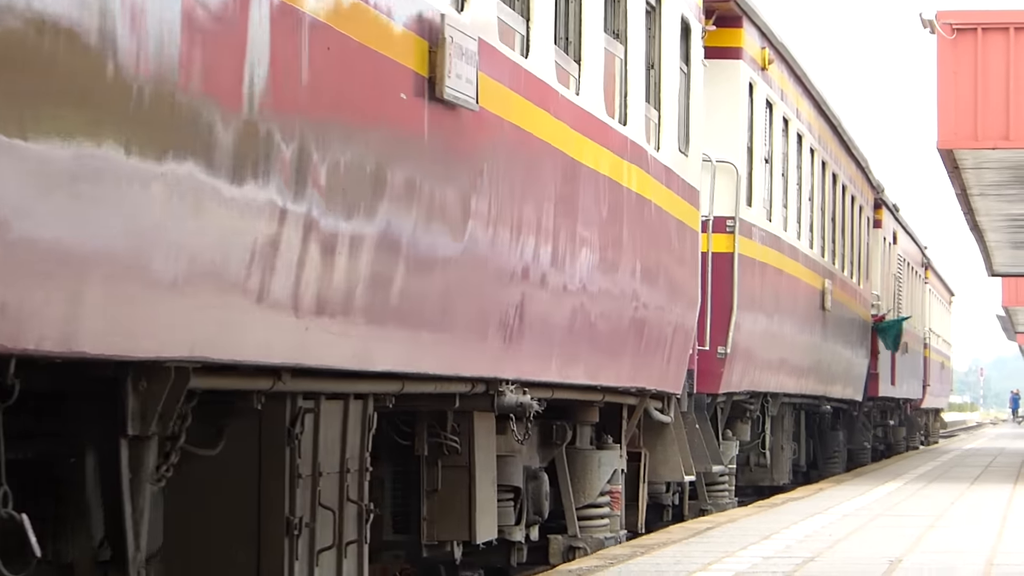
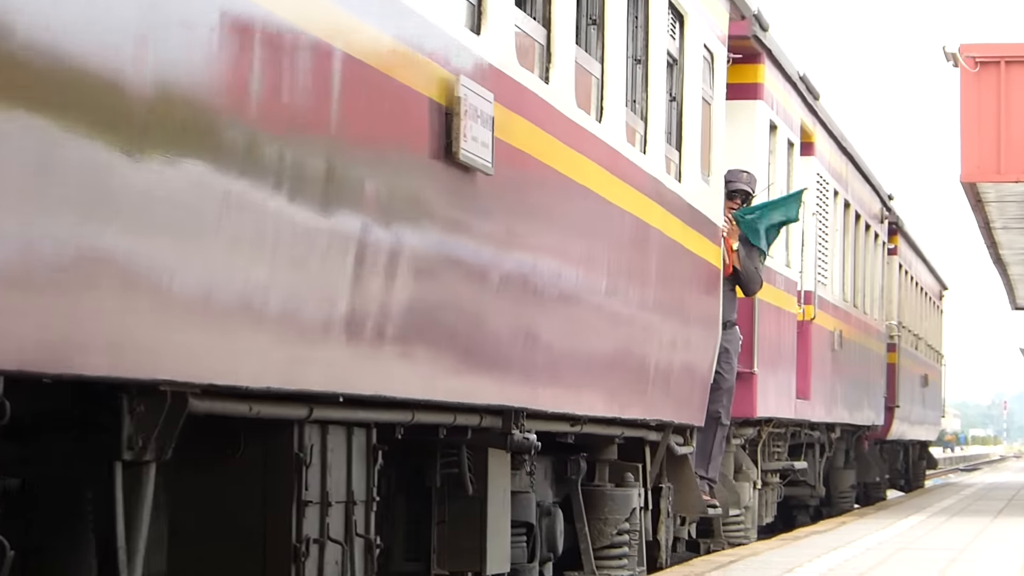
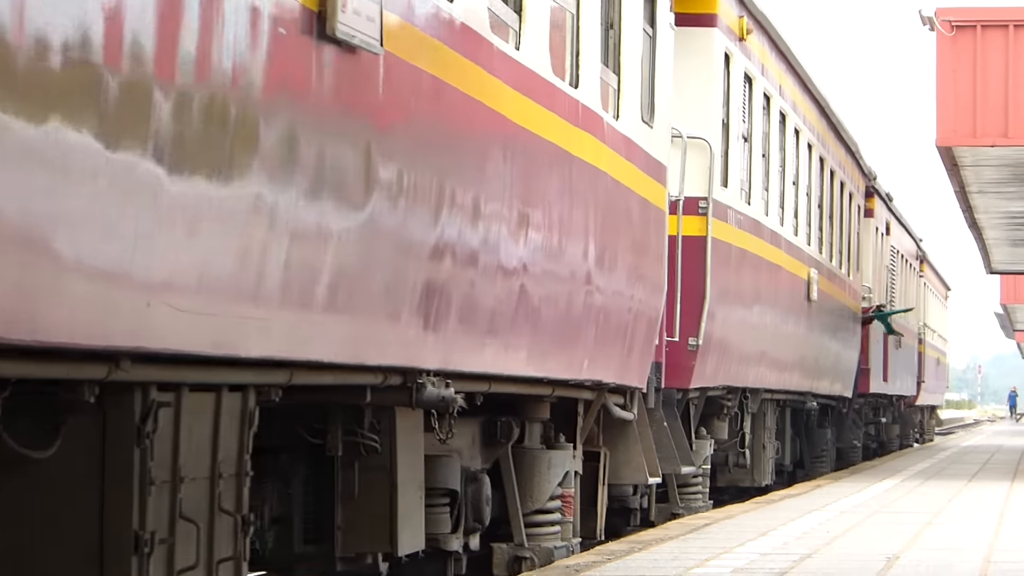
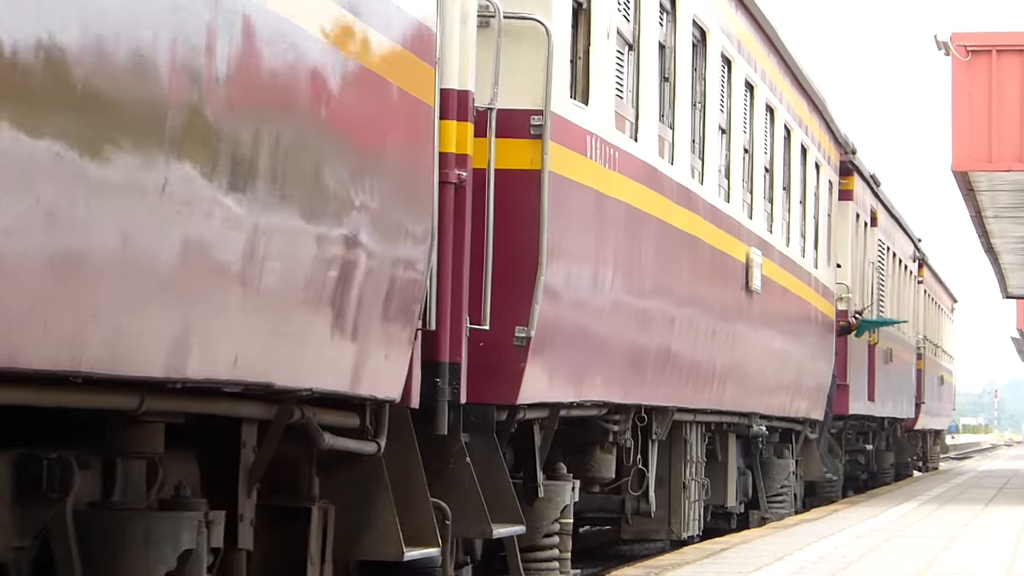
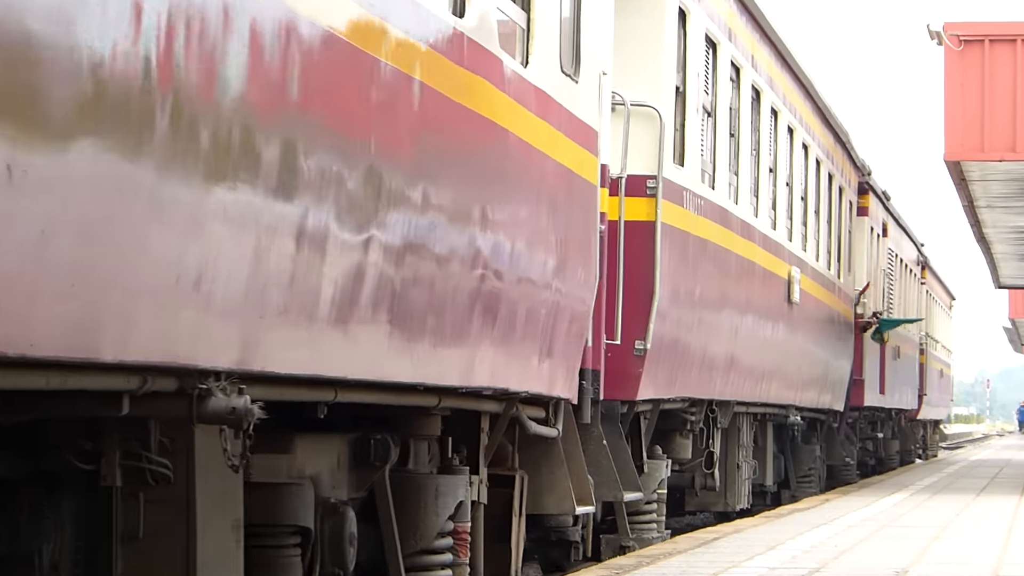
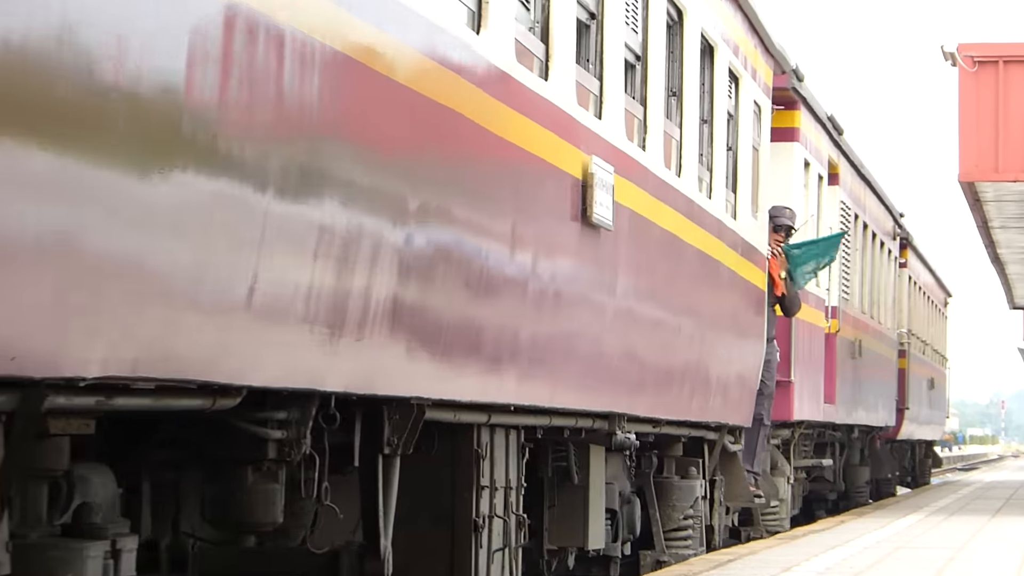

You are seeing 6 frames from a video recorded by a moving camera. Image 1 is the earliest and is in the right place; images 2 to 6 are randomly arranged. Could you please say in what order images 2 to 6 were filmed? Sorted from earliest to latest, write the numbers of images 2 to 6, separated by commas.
3, 5, 4, 6, 2
